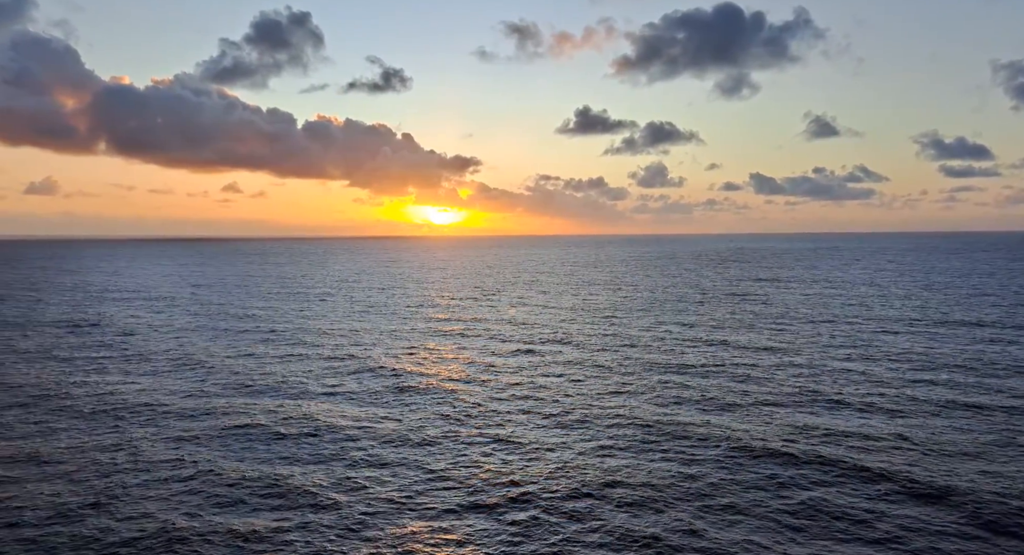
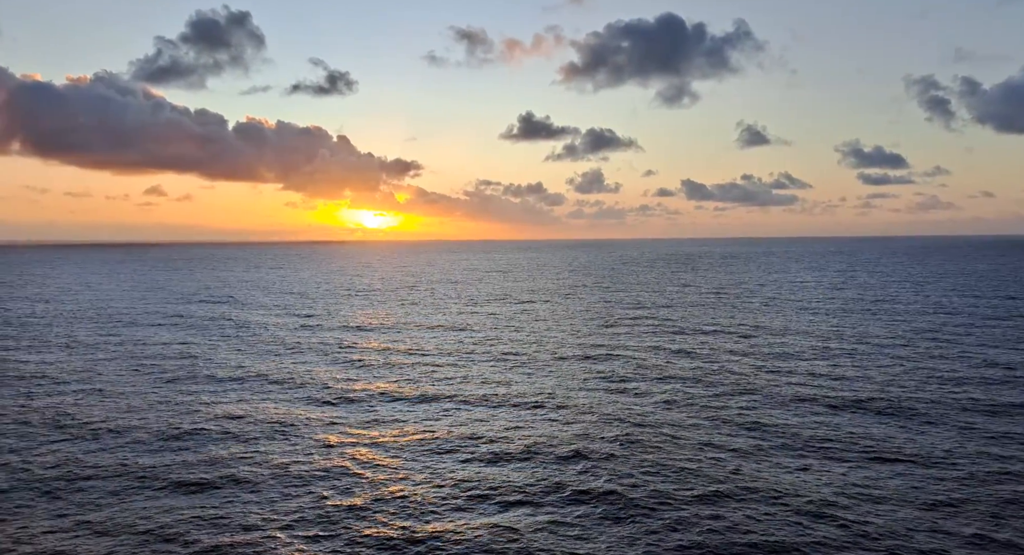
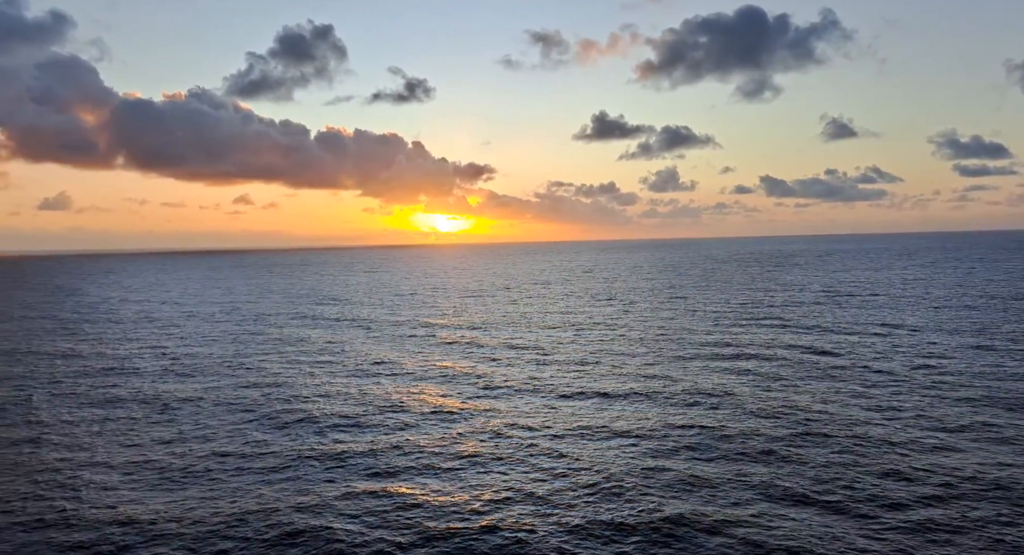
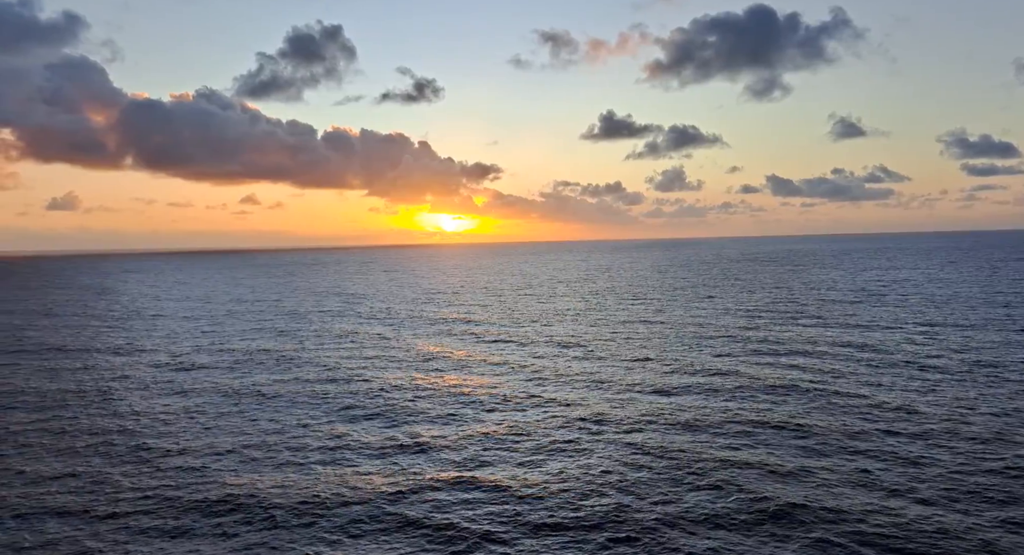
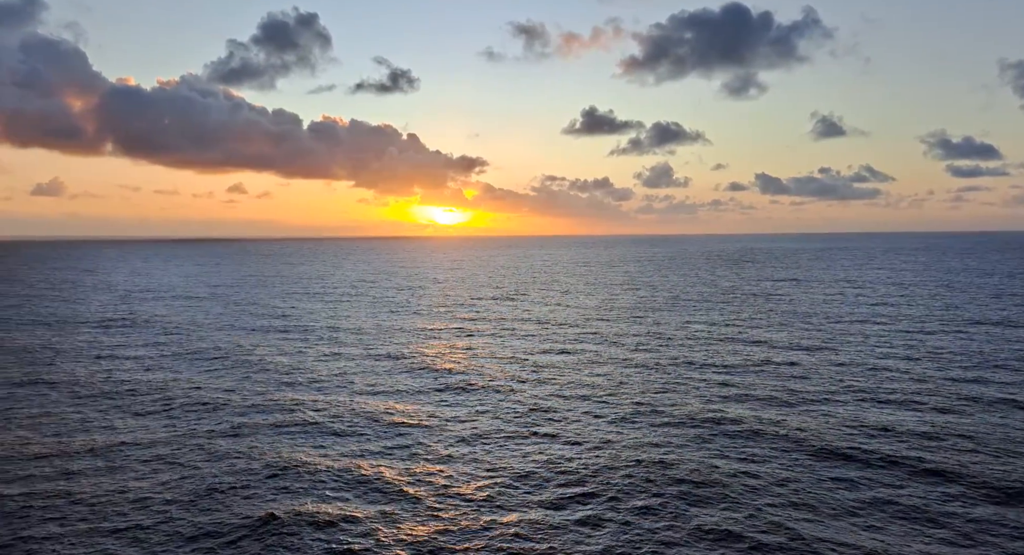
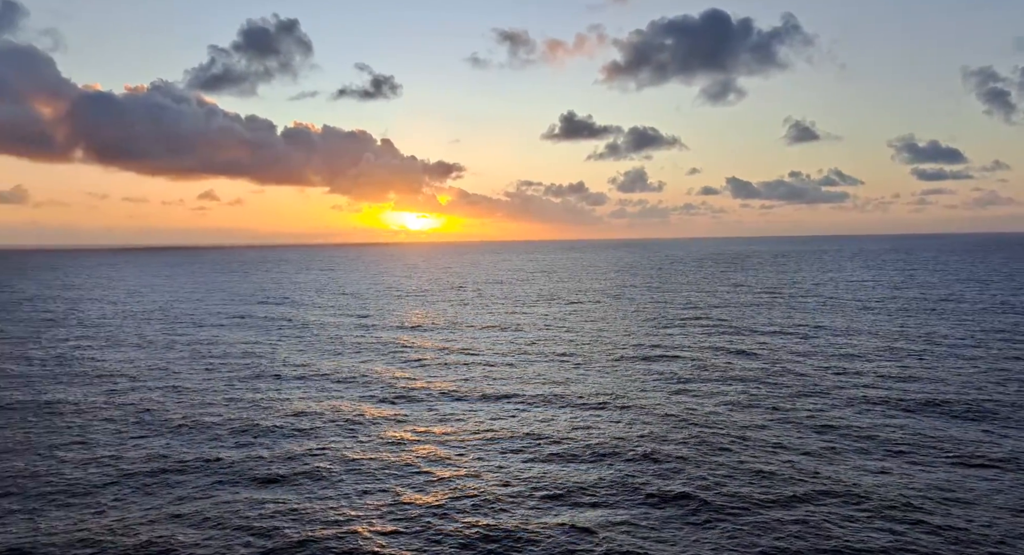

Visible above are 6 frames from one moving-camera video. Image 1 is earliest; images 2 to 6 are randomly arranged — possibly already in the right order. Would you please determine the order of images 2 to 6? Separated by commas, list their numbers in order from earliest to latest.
5, 2, 6, 3, 4
